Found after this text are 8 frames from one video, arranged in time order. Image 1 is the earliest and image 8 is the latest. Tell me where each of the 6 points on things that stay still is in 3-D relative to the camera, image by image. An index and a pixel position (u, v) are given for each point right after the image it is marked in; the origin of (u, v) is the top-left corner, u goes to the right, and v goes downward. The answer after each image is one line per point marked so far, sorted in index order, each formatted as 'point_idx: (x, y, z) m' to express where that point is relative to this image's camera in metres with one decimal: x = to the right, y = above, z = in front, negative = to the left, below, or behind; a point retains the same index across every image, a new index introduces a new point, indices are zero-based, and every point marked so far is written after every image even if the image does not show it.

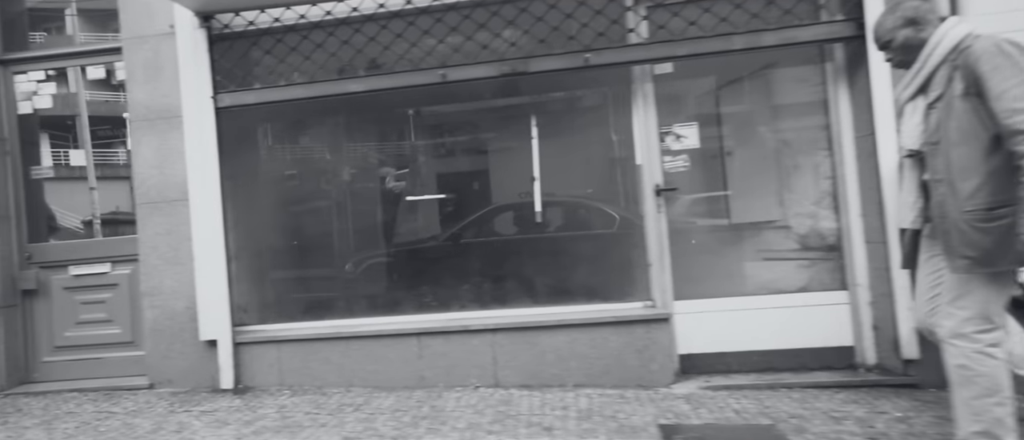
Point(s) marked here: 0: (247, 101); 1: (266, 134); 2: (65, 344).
0: (-2.1, +1.0, +4.6) m
1: (-2.0, +0.7, +4.7) m
2: (-3.9, -1.1, +5.0) m
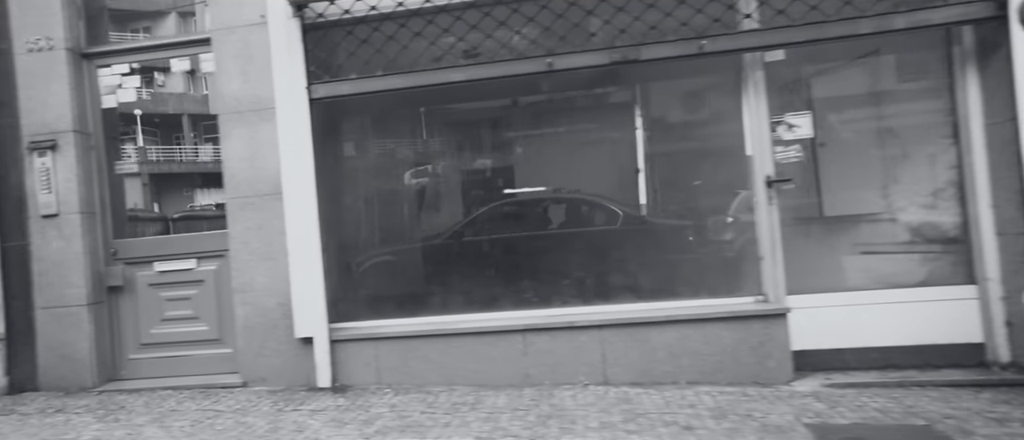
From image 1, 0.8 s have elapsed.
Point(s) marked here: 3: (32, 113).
0: (-1.3, +1.0, +4.5) m
1: (-1.3, +0.8, +4.6) m
2: (-3.1, -1.1, +4.9) m
3: (-4.0, +0.9, +4.8) m
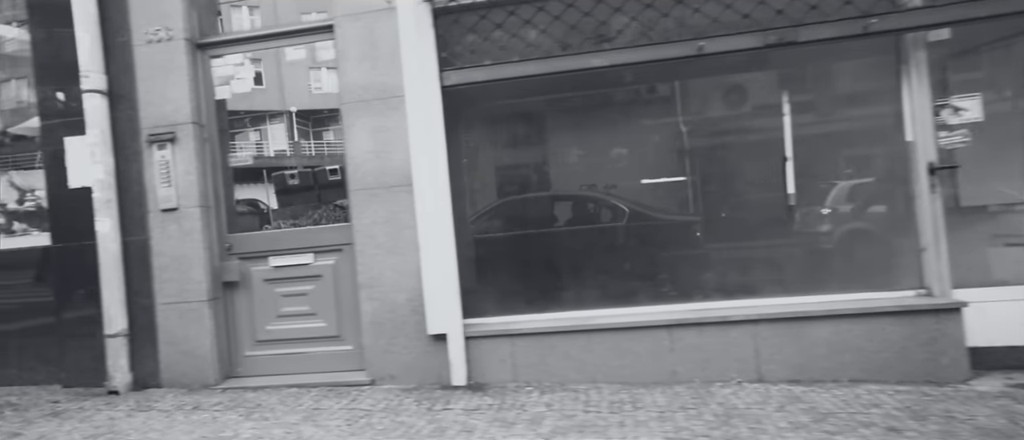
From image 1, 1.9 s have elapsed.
0: (-0.2, +1.1, +4.3) m
1: (-0.2, +0.8, +4.5) m
2: (-2.0, -1.0, +4.8) m
3: (-2.9, +0.9, +4.7) m
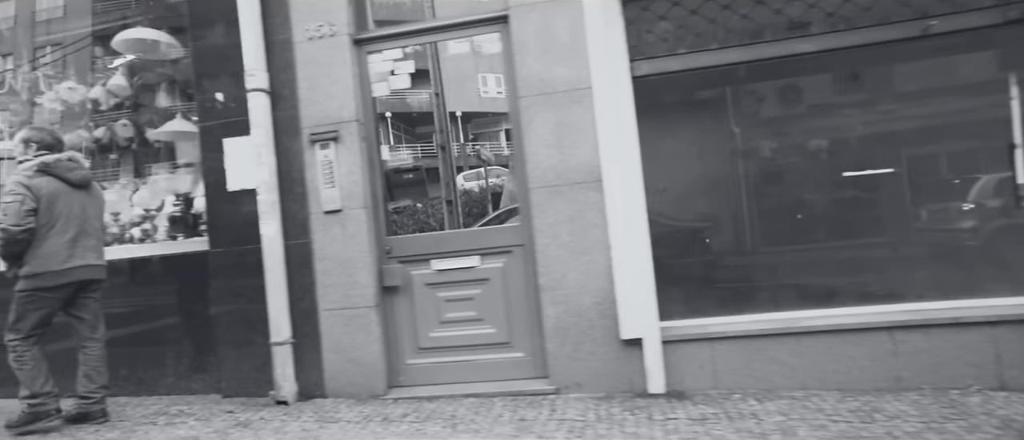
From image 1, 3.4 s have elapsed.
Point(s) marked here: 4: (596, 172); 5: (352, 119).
0: (+1.1, +1.1, +4.1) m
1: (+1.1, +0.8, +4.2) m
2: (-0.6, -1.0, +4.6) m
3: (-1.6, +0.9, +4.5) m
4: (+0.6, +0.3, +4.1) m
5: (-1.2, +0.8, +4.5) m
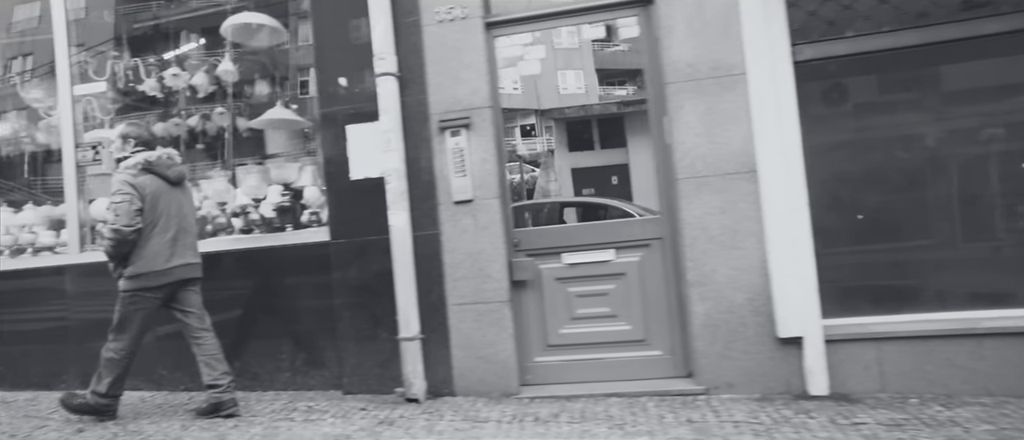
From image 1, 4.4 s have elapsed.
0: (+2.1, +1.1, +3.8) m
1: (+2.2, +0.9, +4.0) m
2: (+0.4, -0.9, +4.4) m
3: (-0.5, +1.0, +4.4) m
4: (+1.6, +0.4, +3.9) m
5: (-0.2, +0.8, +4.3) m
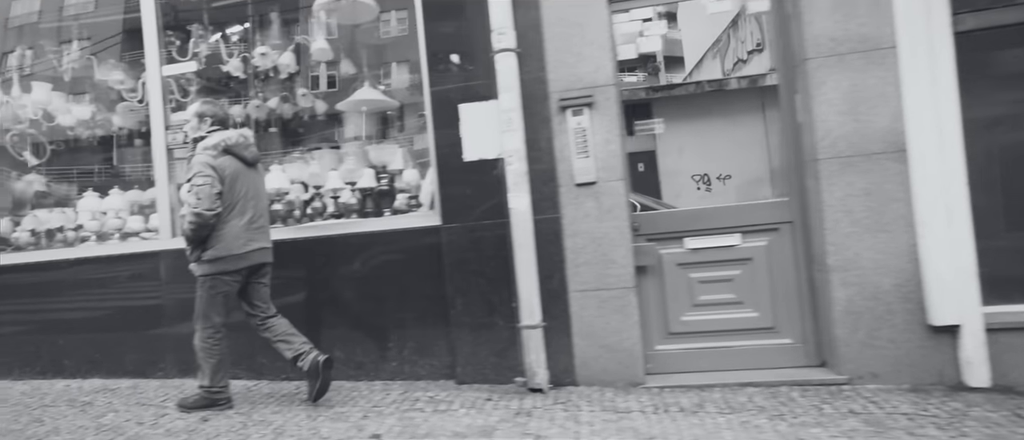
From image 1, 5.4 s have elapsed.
0: (+3.0, +1.2, +3.6) m
1: (+3.1, +1.0, +3.8) m
2: (+1.3, -0.8, +4.3) m
3: (+0.4, +1.1, +4.2) m
4: (+2.5, +0.5, +3.7) m
5: (+0.7, +1.0, +4.1) m
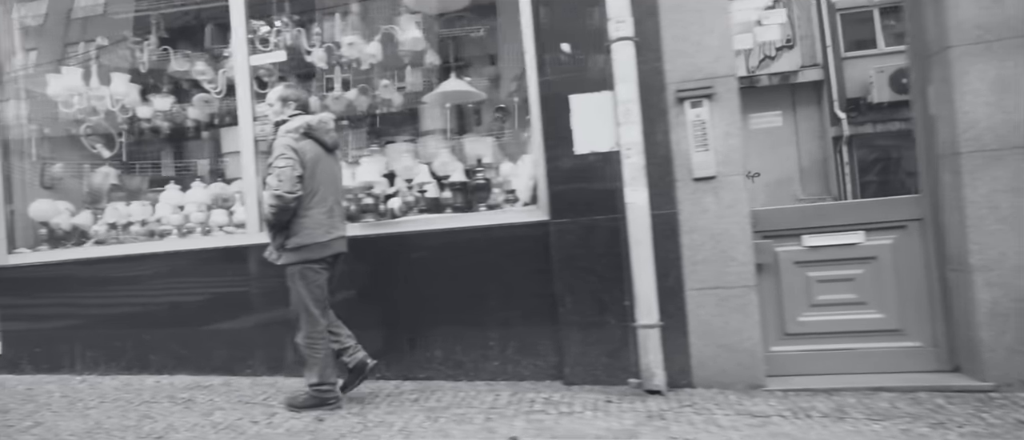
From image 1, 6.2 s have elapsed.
0: (+3.8, +1.3, +3.4) m
1: (+3.9, +1.0, +3.6) m
2: (+2.1, -0.8, +4.1) m
3: (+1.2, +1.1, +4.0) m
4: (+3.3, +0.5, +3.5) m
5: (+1.5, +1.0, +4.0) m
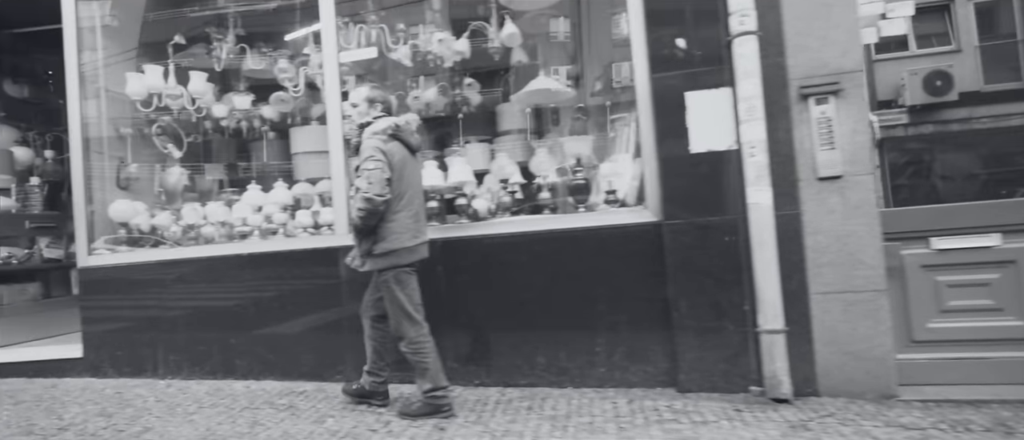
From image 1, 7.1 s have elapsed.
0: (+4.6, +1.2, +3.2) m
1: (+4.6, +1.0, +3.4) m
2: (+2.9, -0.8, +3.9) m
3: (+2.0, +1.1, +3.8) m
4: (+4.1, +0.5, +3.3) m
5: (+2.3, +1.0, +3.8) m
